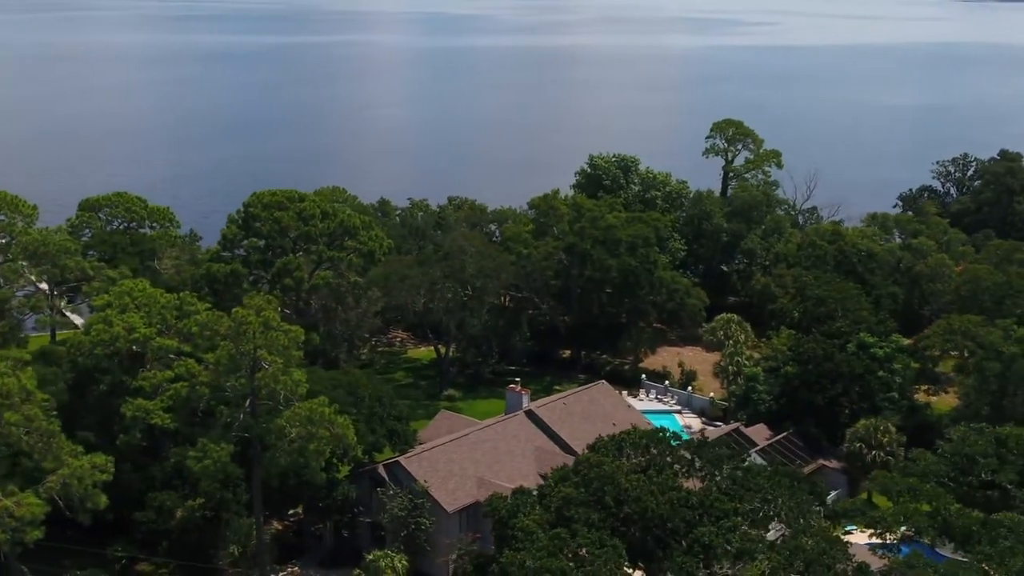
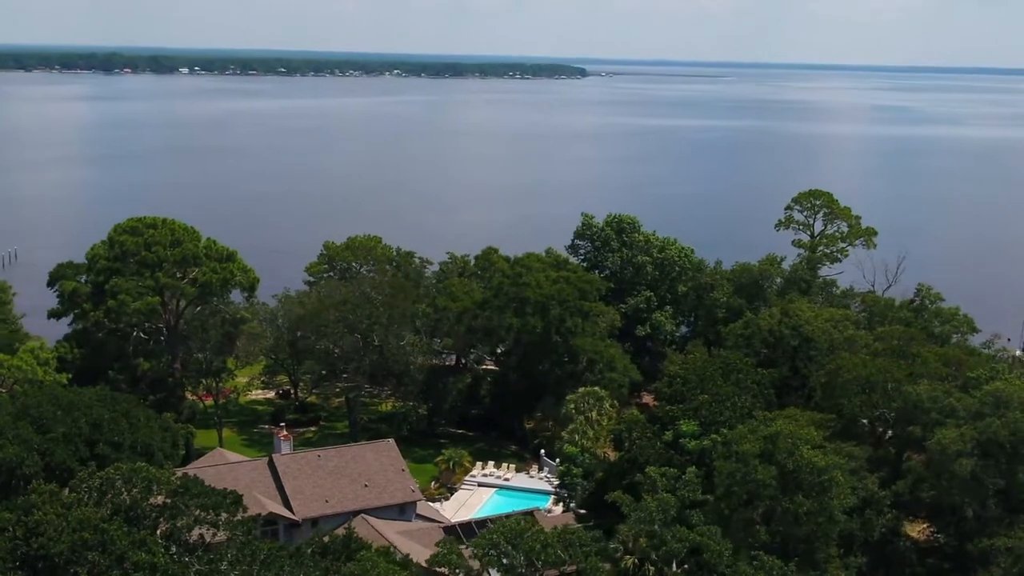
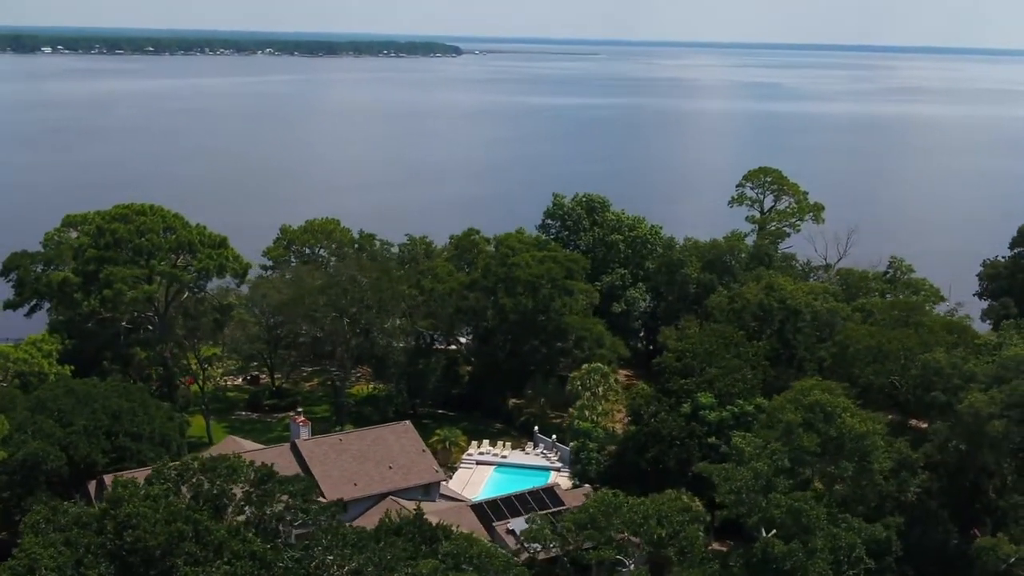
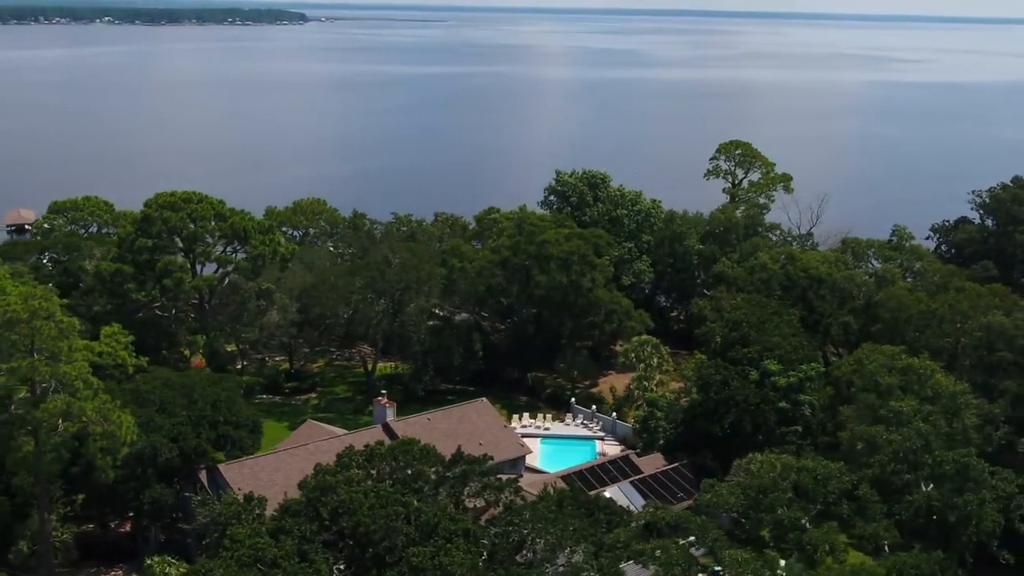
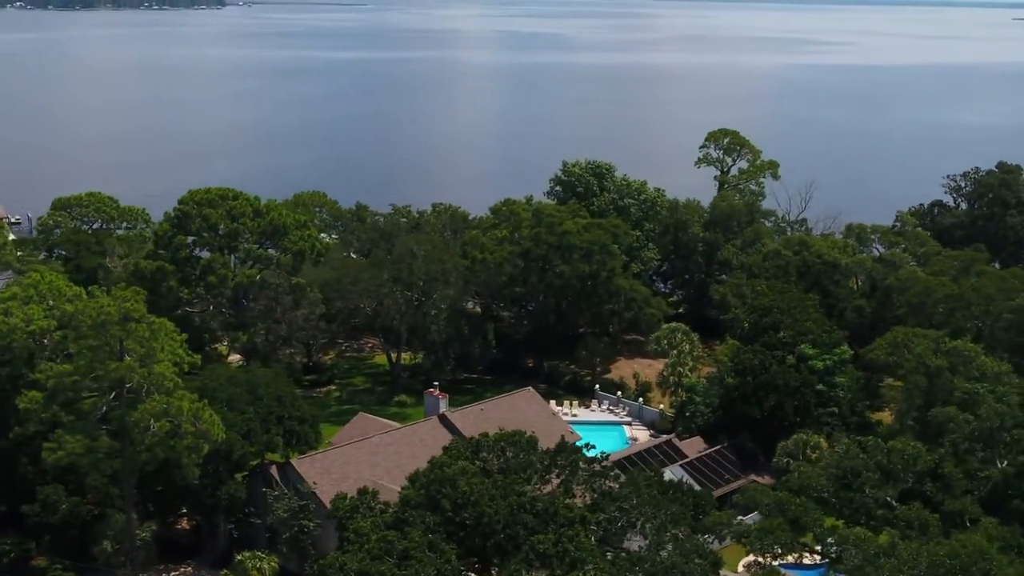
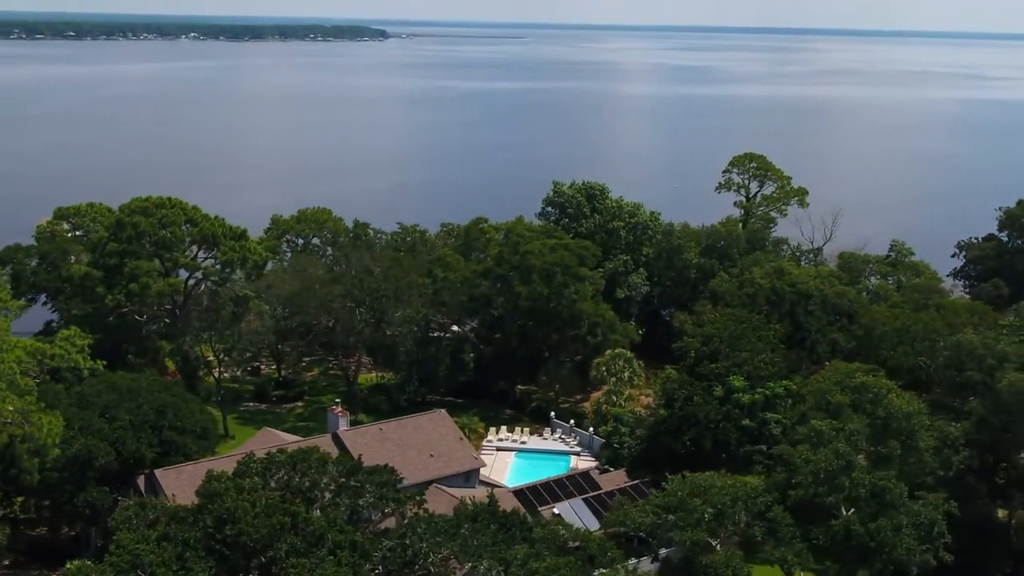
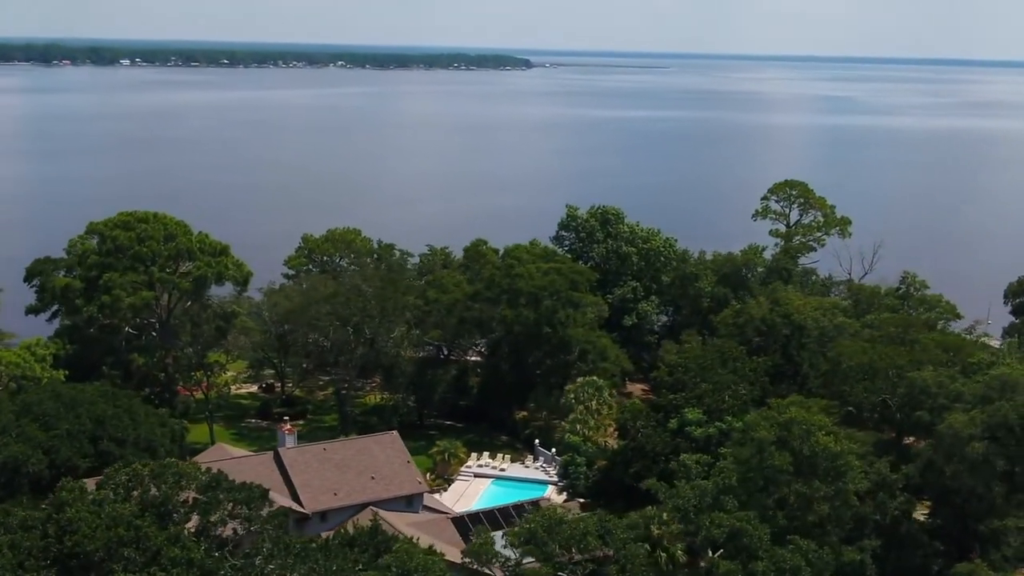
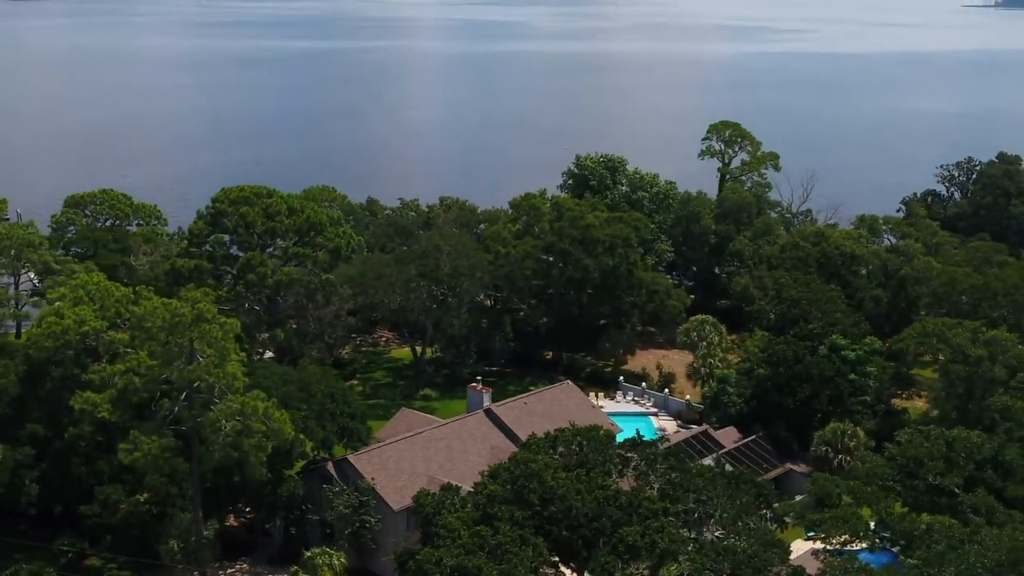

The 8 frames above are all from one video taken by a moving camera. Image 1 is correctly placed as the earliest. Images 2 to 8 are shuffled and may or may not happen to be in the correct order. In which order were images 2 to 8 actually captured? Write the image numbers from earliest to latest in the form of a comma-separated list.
8, 5, 4, 6, 3, 7, 2
